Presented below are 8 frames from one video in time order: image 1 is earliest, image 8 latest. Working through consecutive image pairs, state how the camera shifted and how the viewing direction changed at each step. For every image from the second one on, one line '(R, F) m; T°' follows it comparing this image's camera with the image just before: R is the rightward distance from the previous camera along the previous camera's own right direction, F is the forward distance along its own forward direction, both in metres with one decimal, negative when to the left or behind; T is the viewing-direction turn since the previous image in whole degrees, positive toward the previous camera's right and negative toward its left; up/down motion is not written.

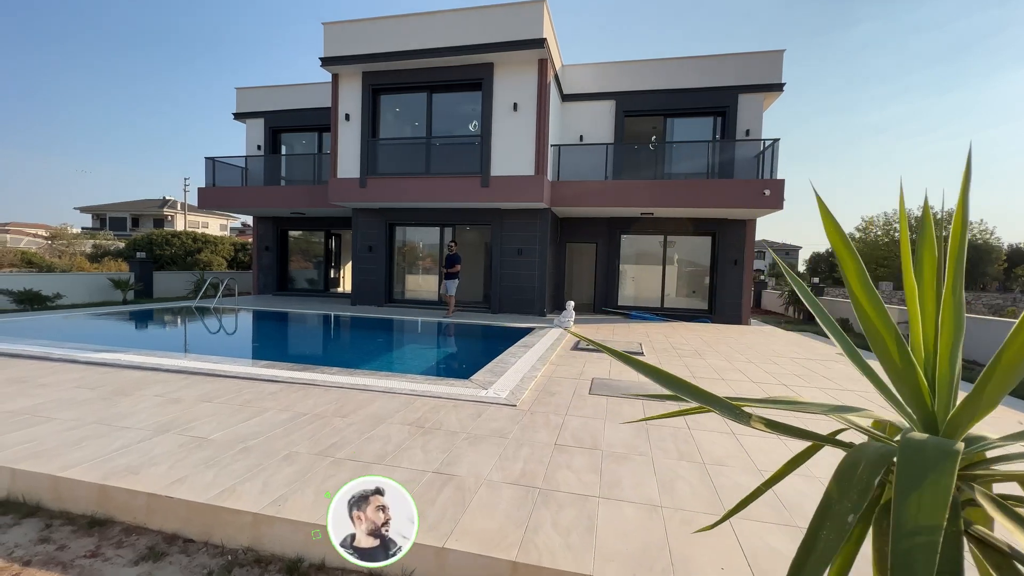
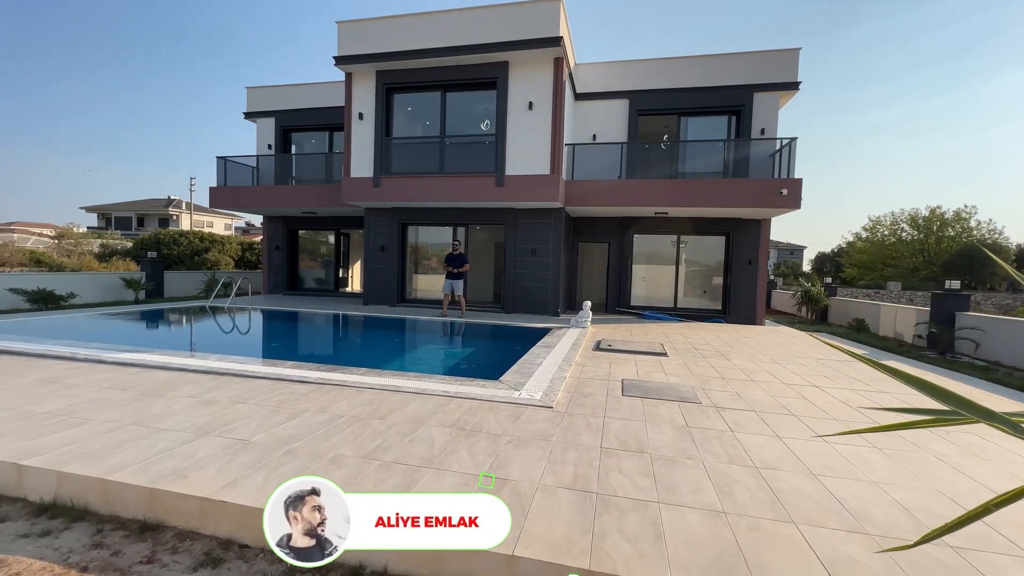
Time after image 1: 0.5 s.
(-0.3, 0.0) m; 0°
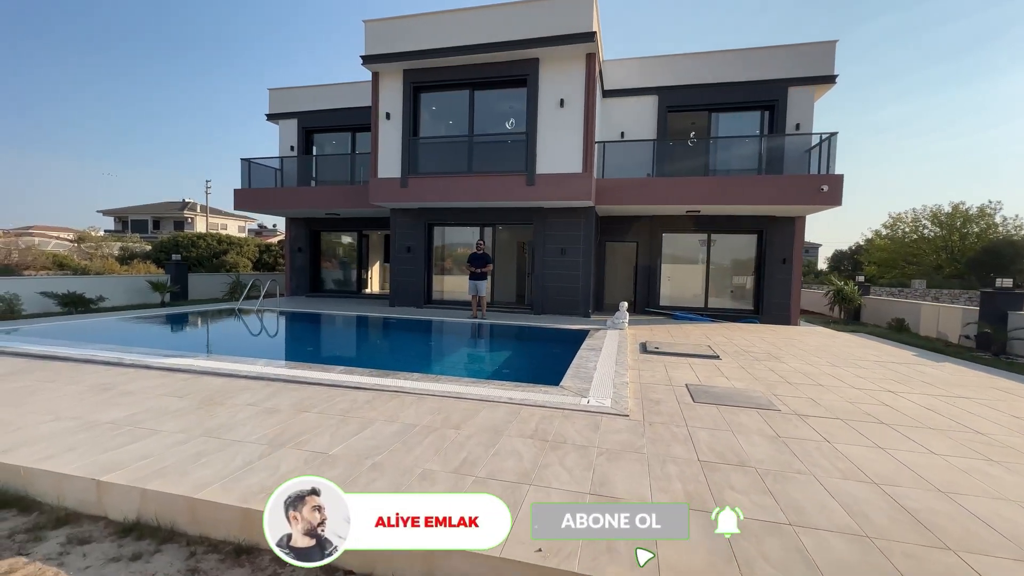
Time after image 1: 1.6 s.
(-0.5, +0.2) m; -1°
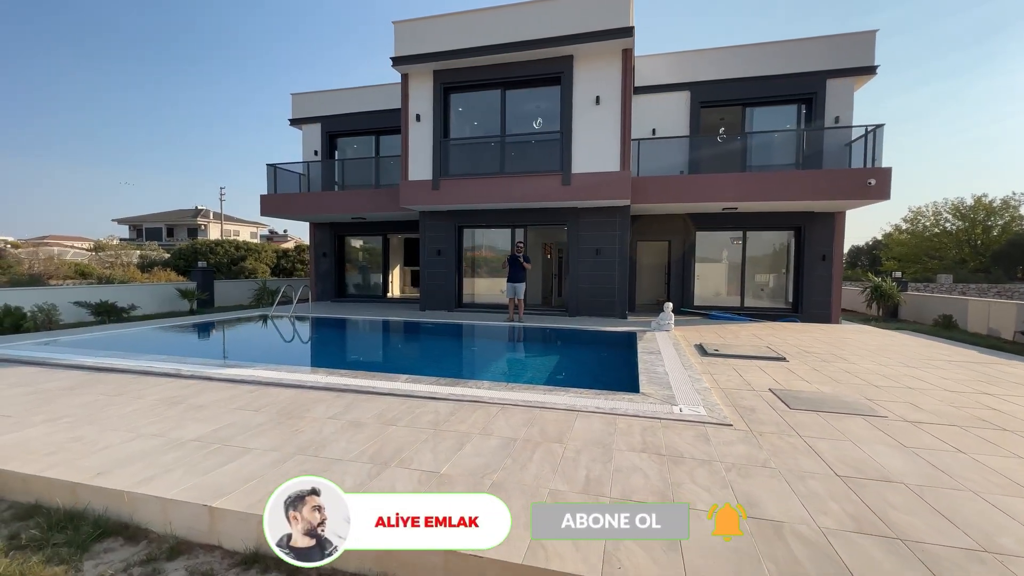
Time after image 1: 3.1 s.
(-0.6, +0.2) m; -1°
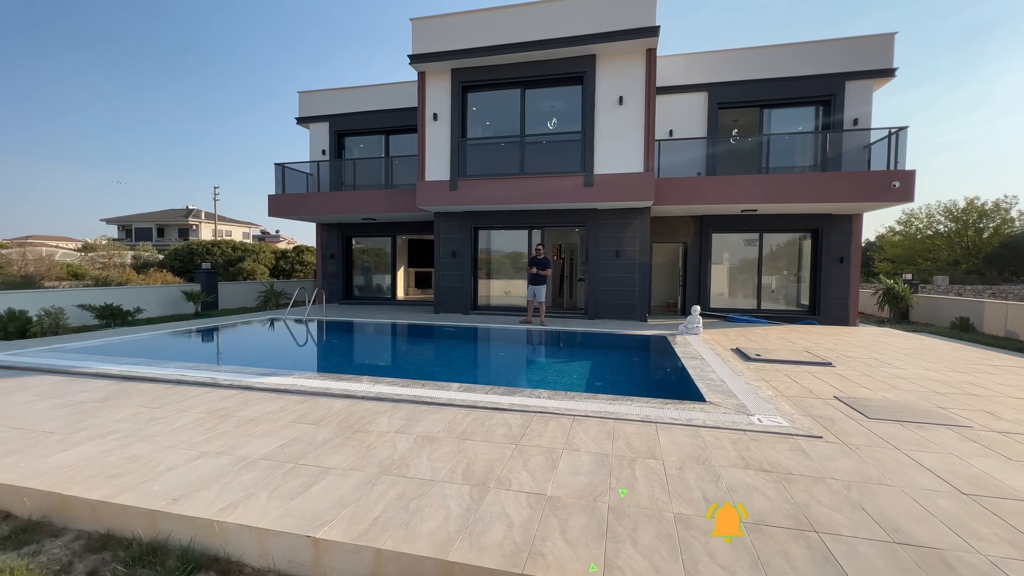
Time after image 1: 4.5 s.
(-0.6, +0.2) m; +1°
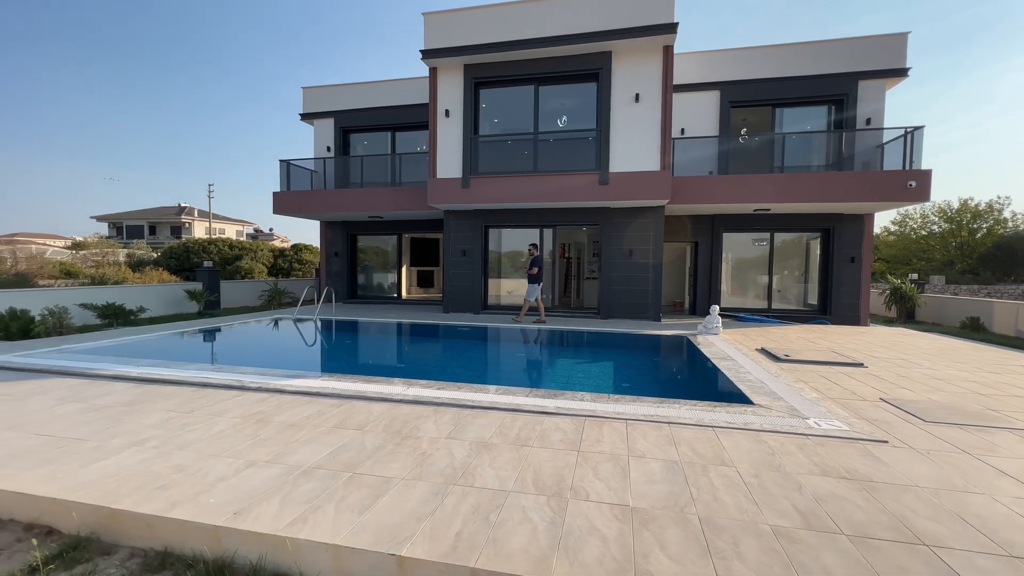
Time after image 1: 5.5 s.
(-0.4, +0.1) m; +1°
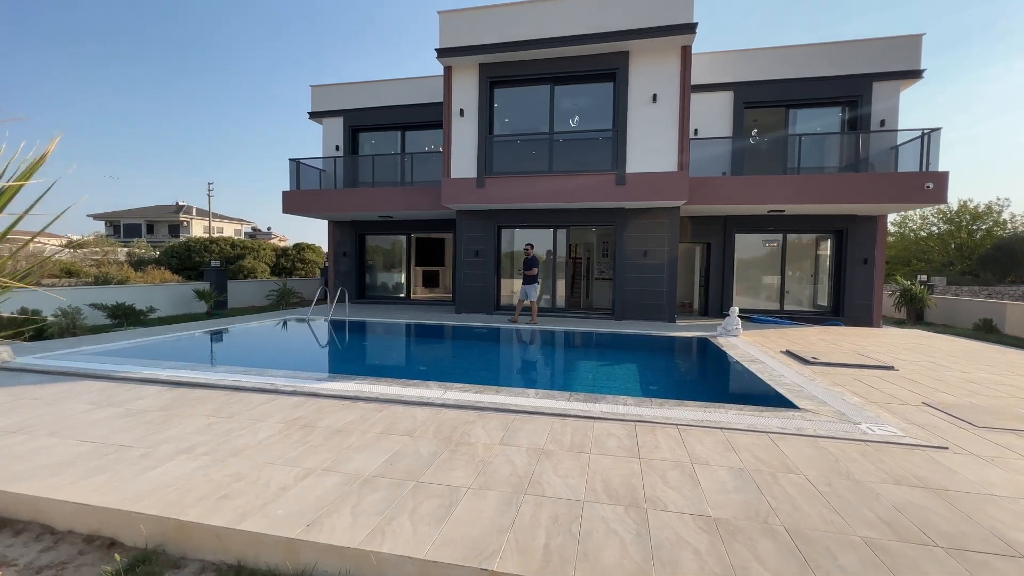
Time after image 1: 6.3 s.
(-0.4, +0.1) m; 0°
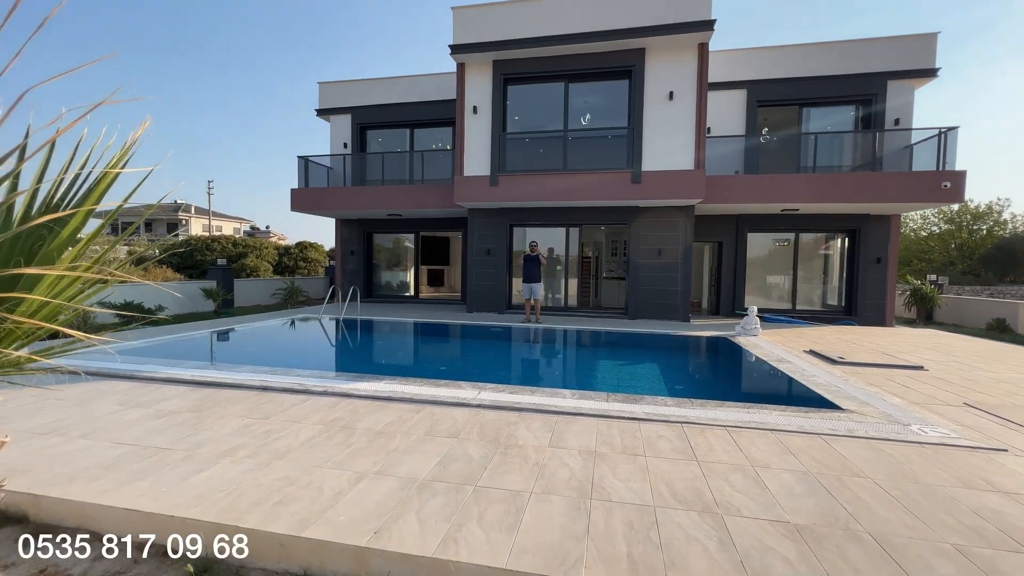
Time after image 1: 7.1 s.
(-0.3, +0.1) m; 0°
